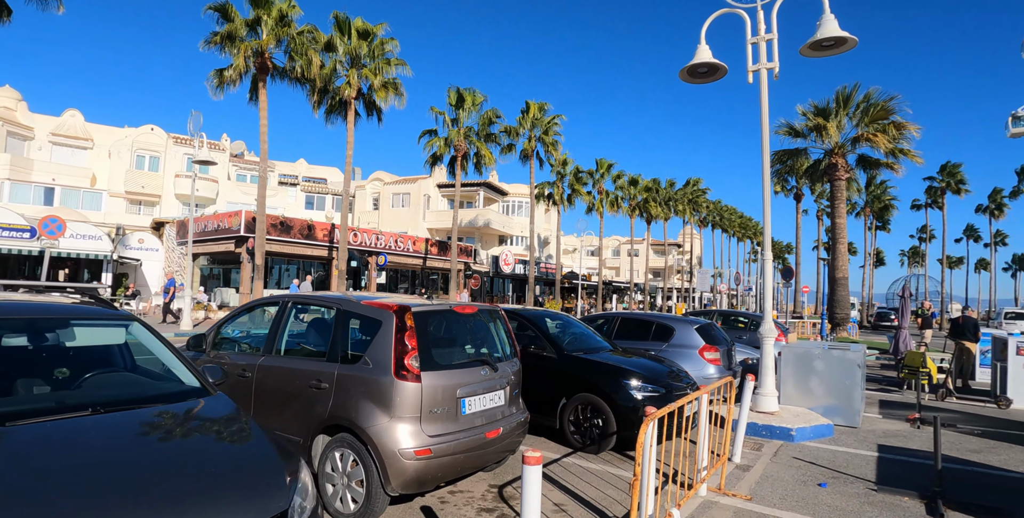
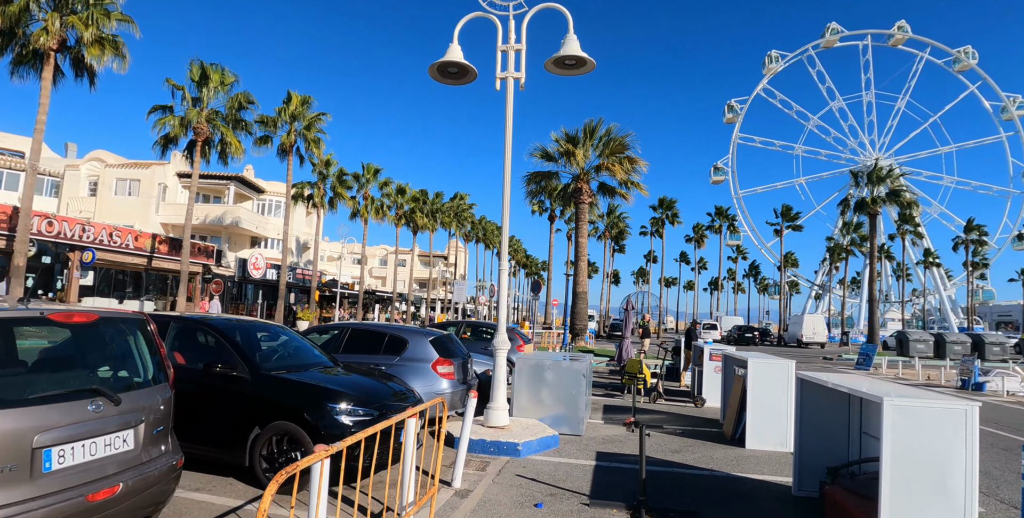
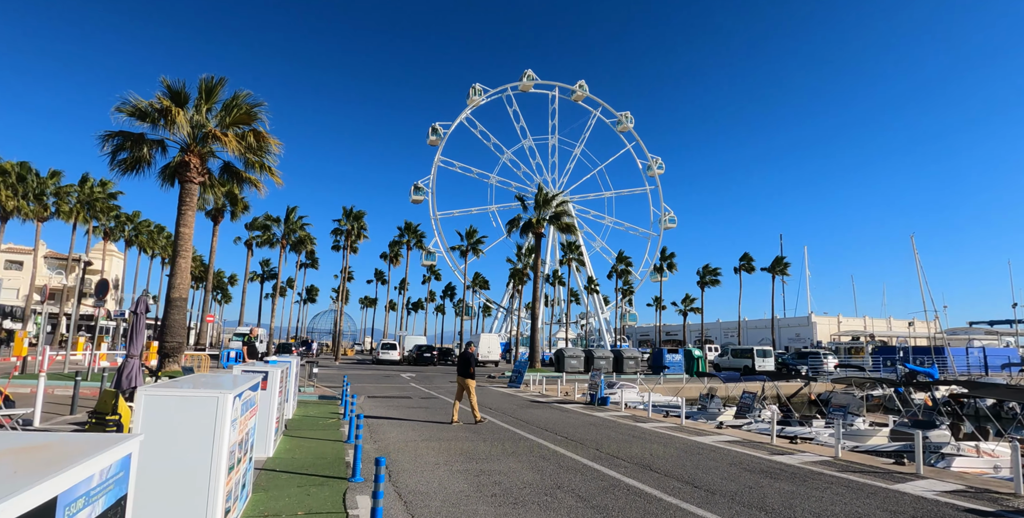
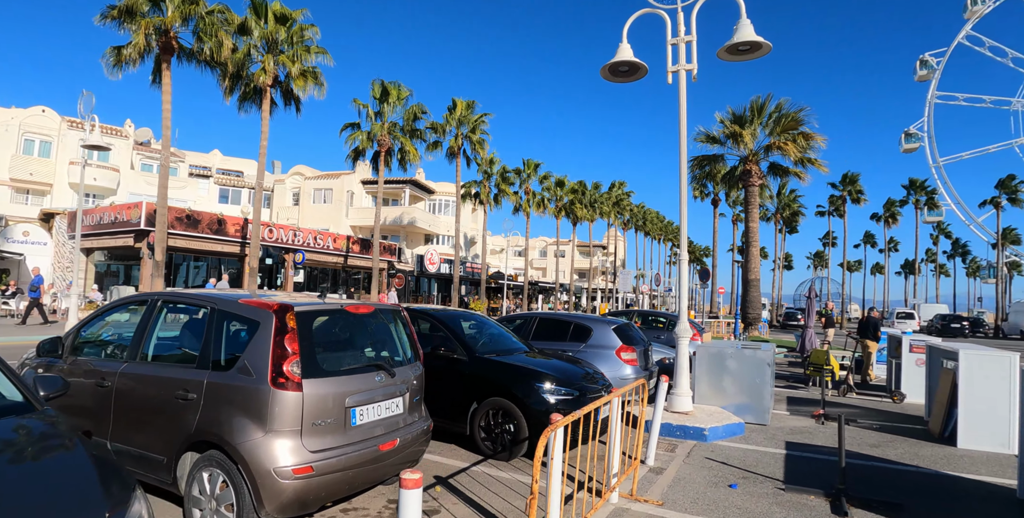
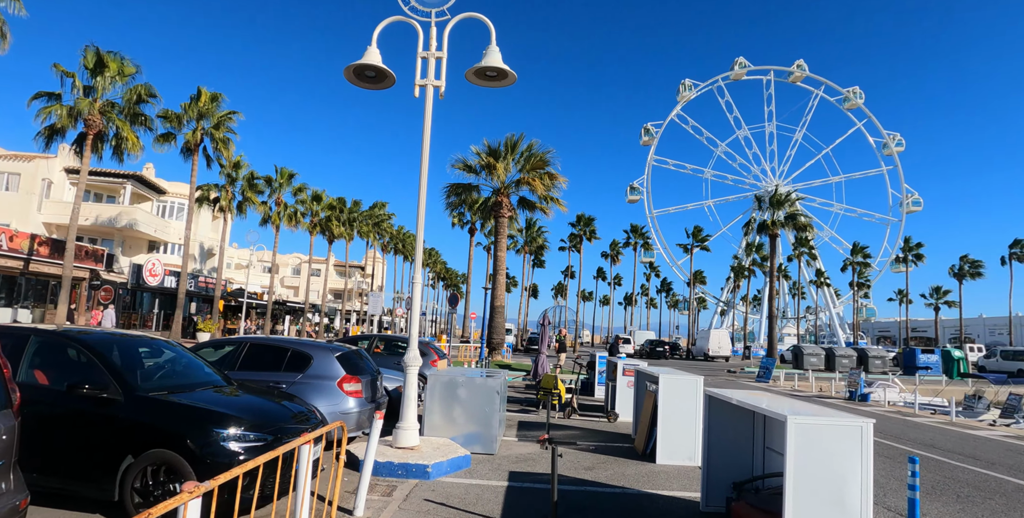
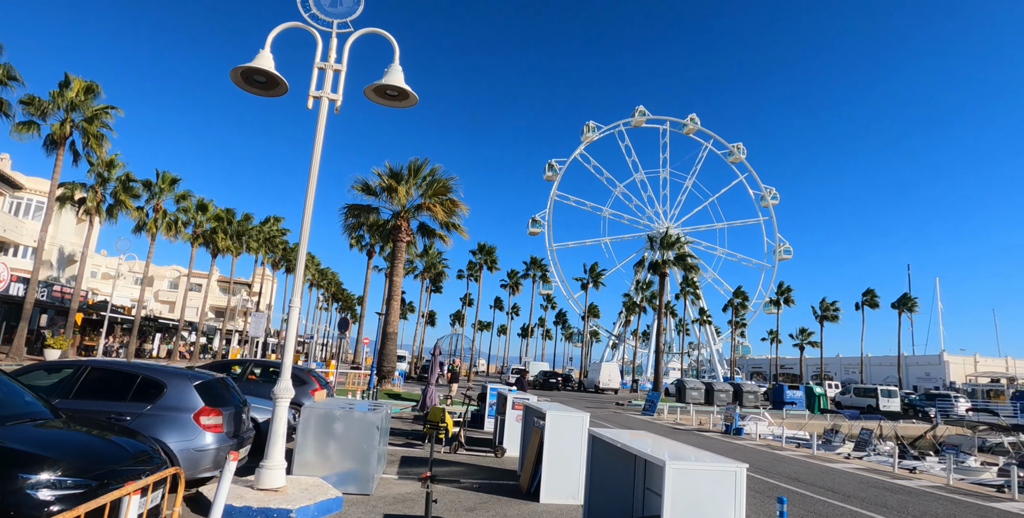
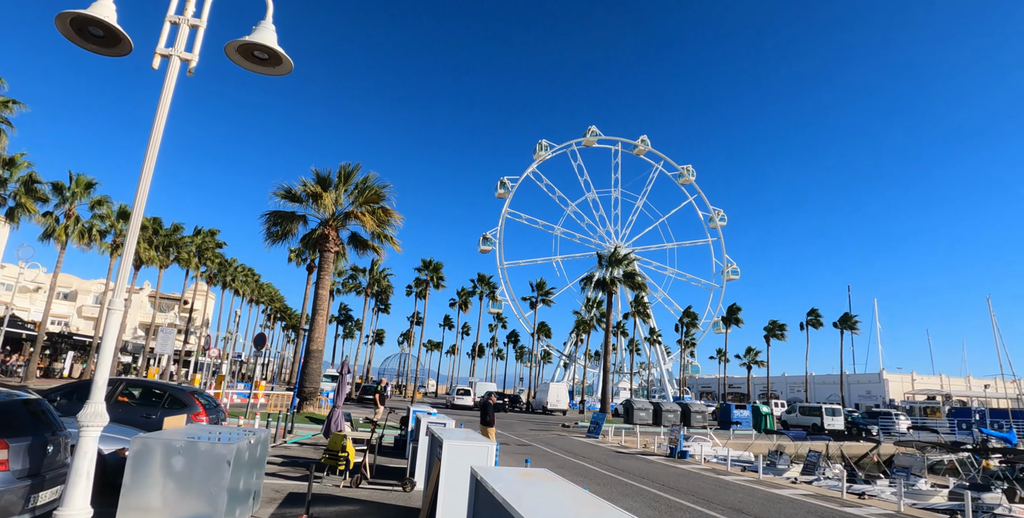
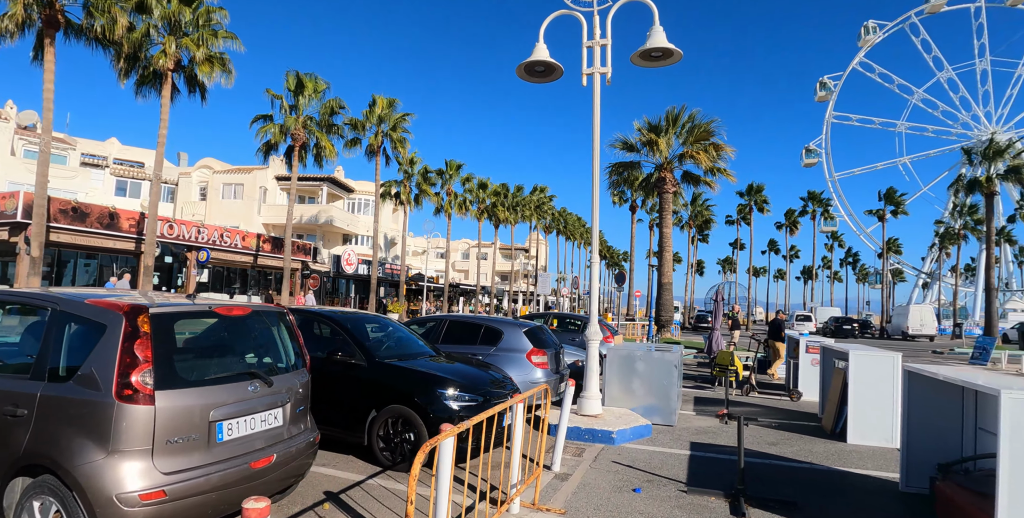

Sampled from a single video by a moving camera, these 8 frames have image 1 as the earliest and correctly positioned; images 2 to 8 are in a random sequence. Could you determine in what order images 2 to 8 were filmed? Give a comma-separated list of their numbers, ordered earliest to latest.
4, 8, 2, 5, 6, 7, 3
